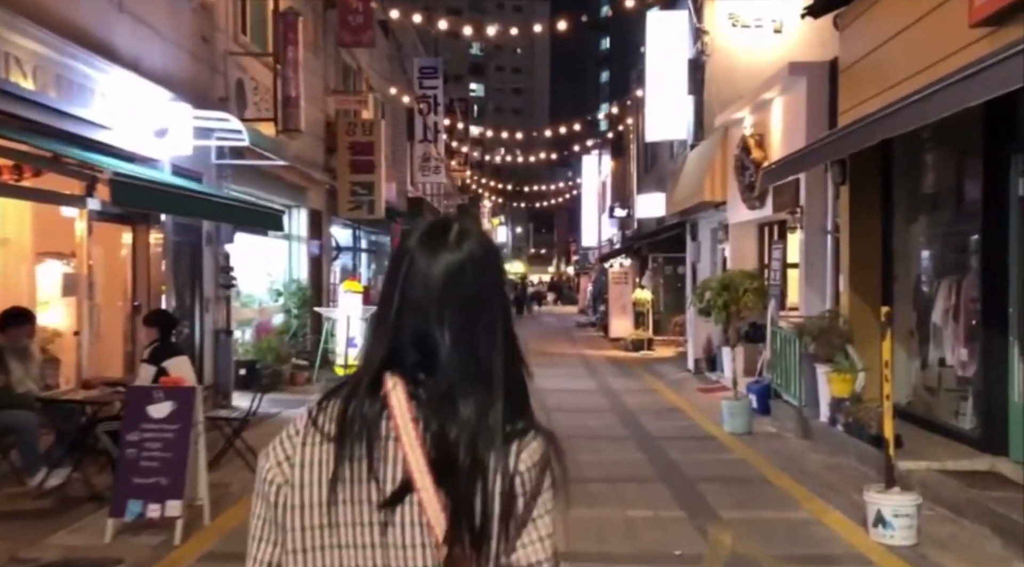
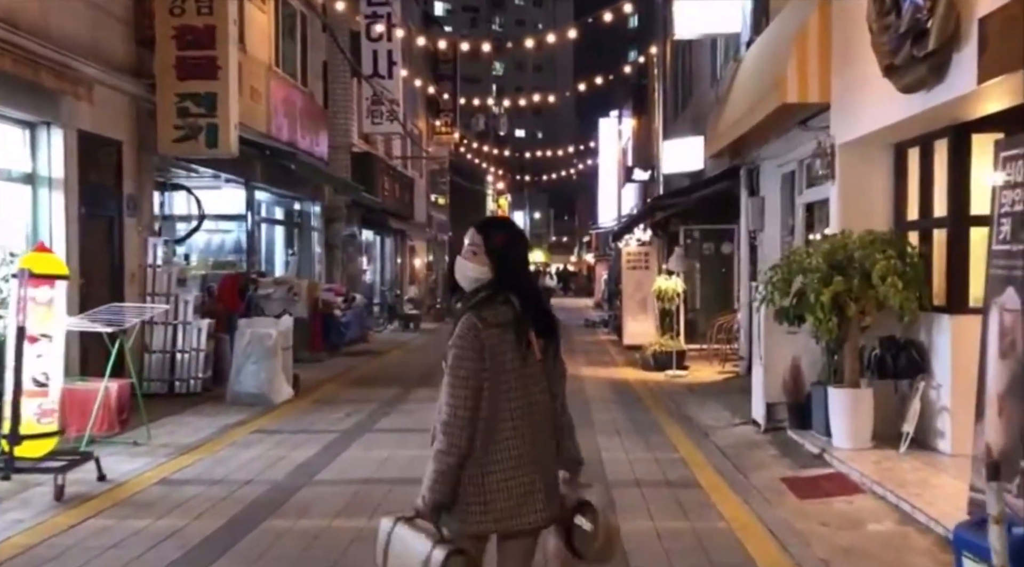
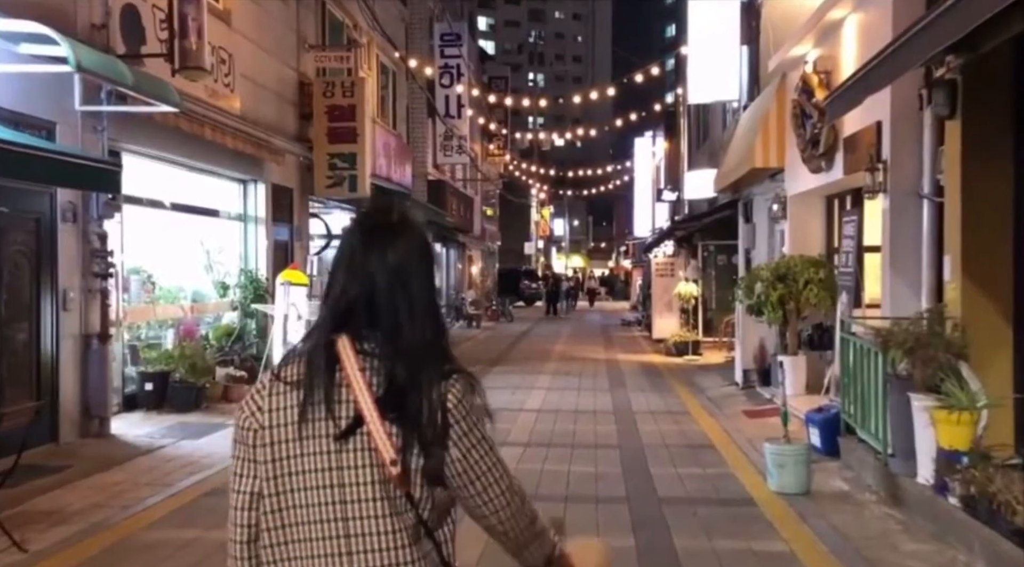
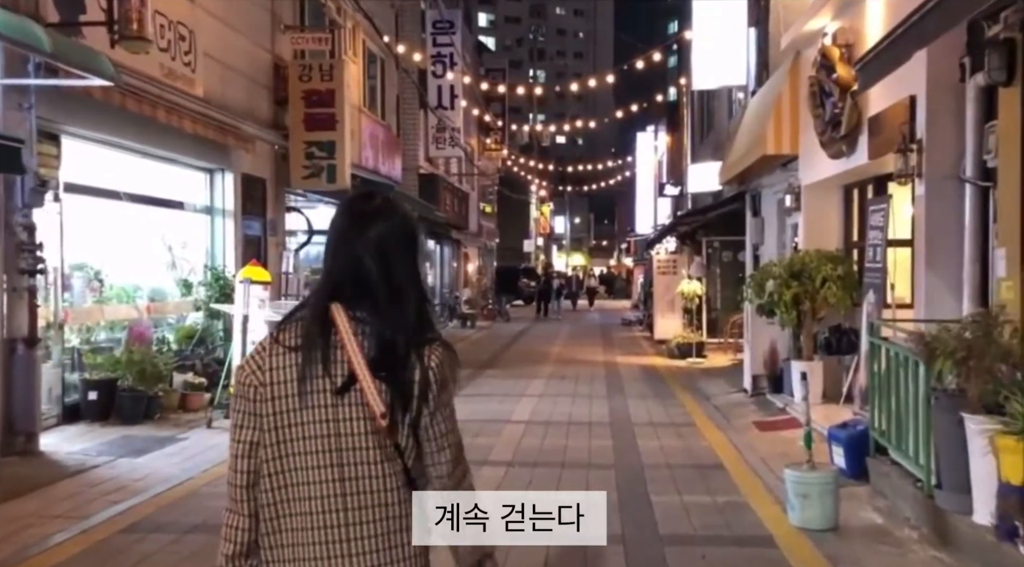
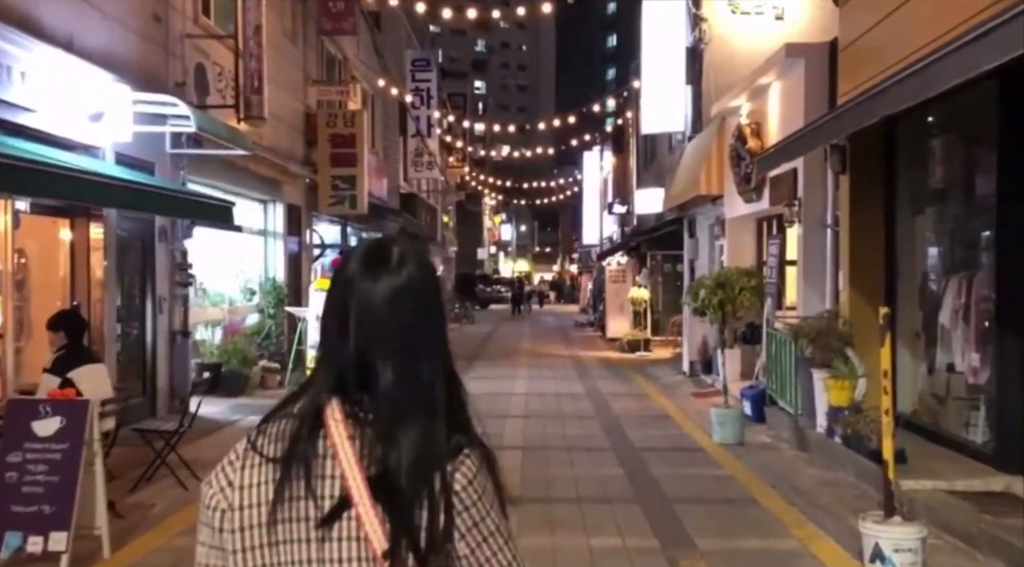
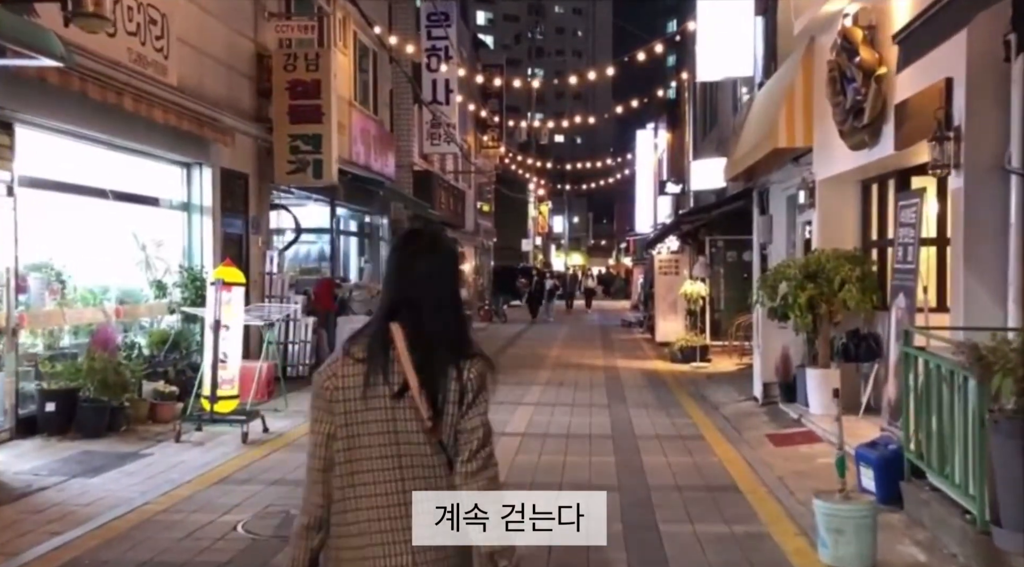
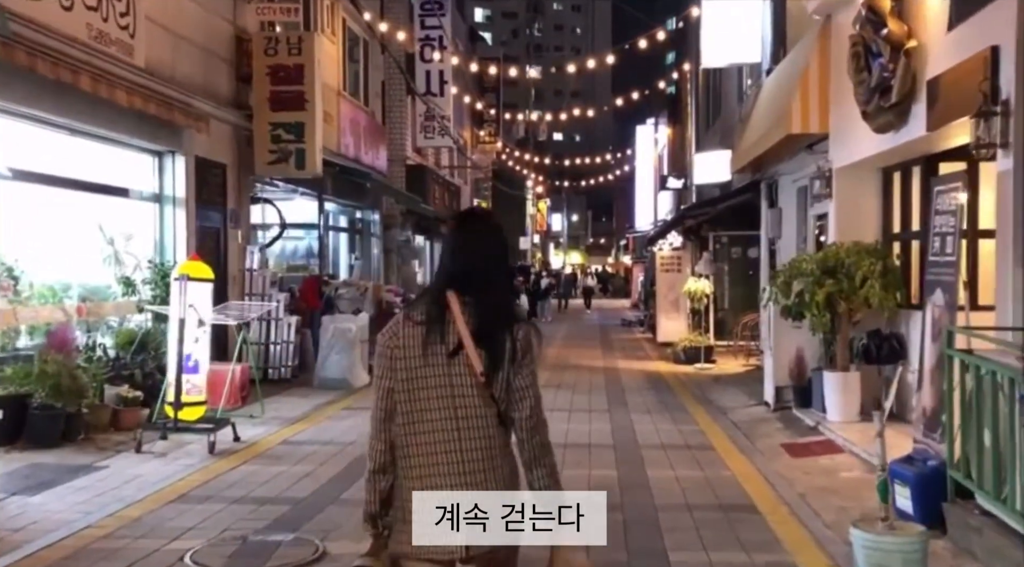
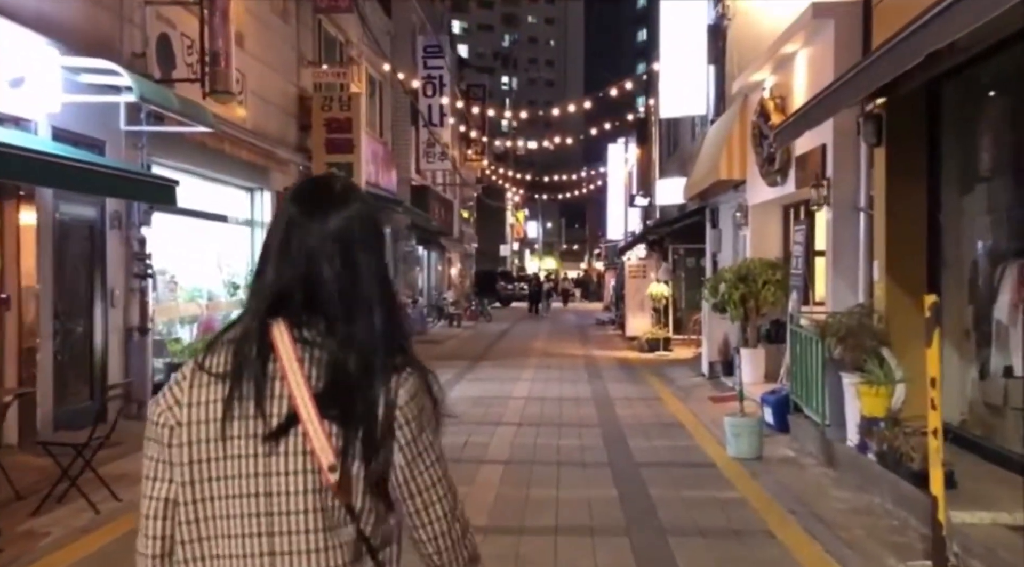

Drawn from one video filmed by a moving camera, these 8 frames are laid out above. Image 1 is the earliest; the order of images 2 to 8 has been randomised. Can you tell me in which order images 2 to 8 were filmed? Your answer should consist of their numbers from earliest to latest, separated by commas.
5, 8, 3, 4, 6, 7, 2
